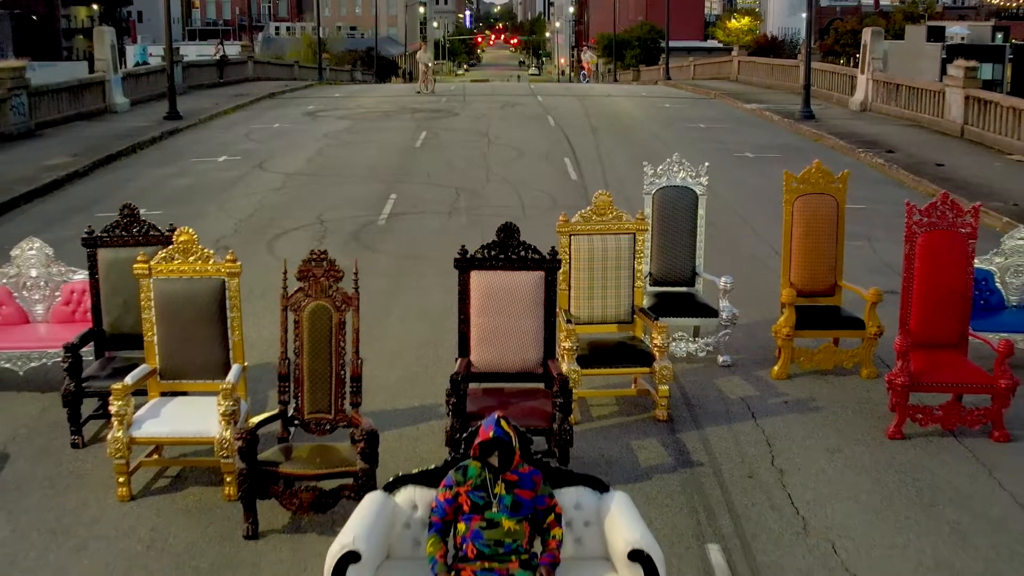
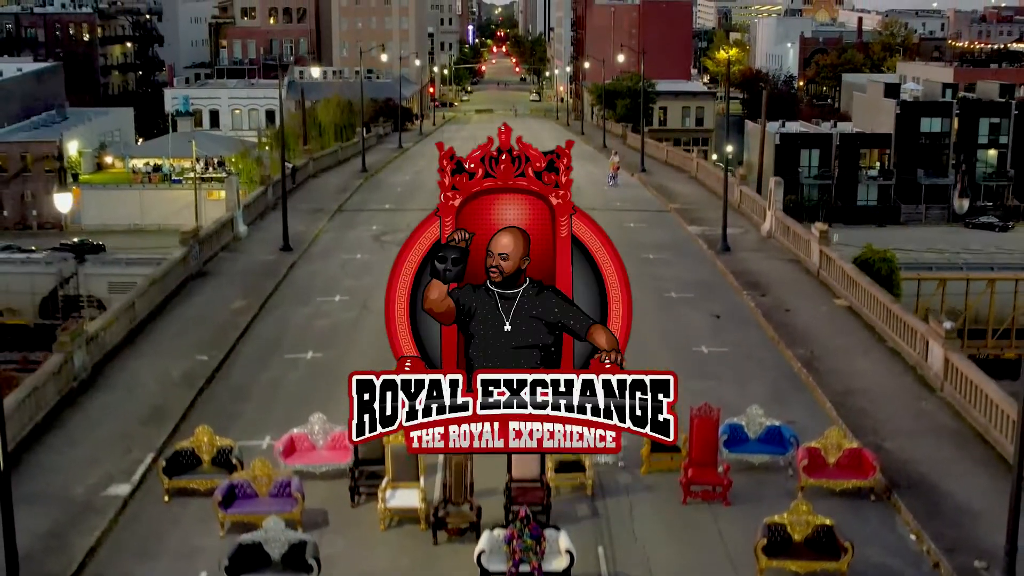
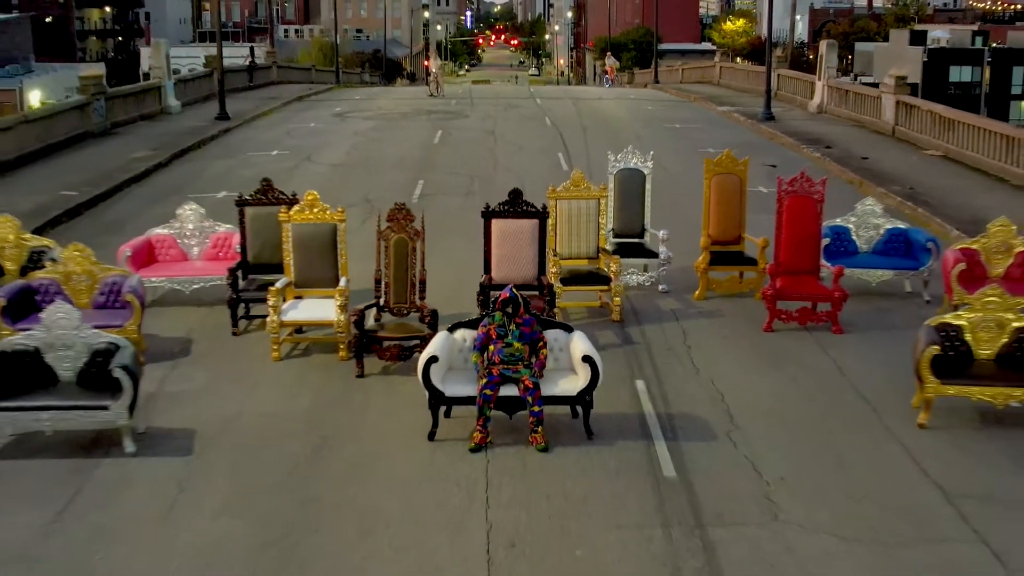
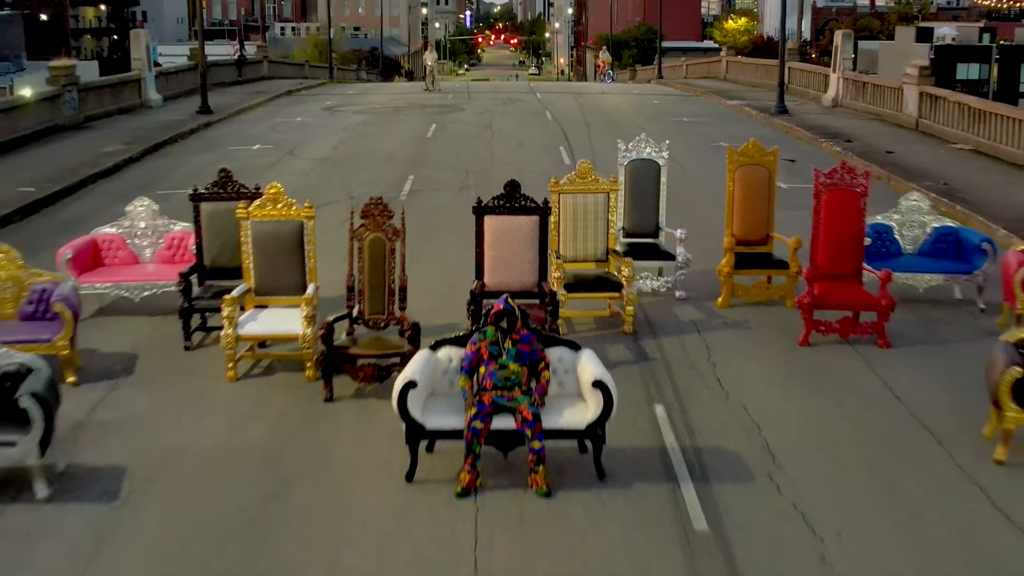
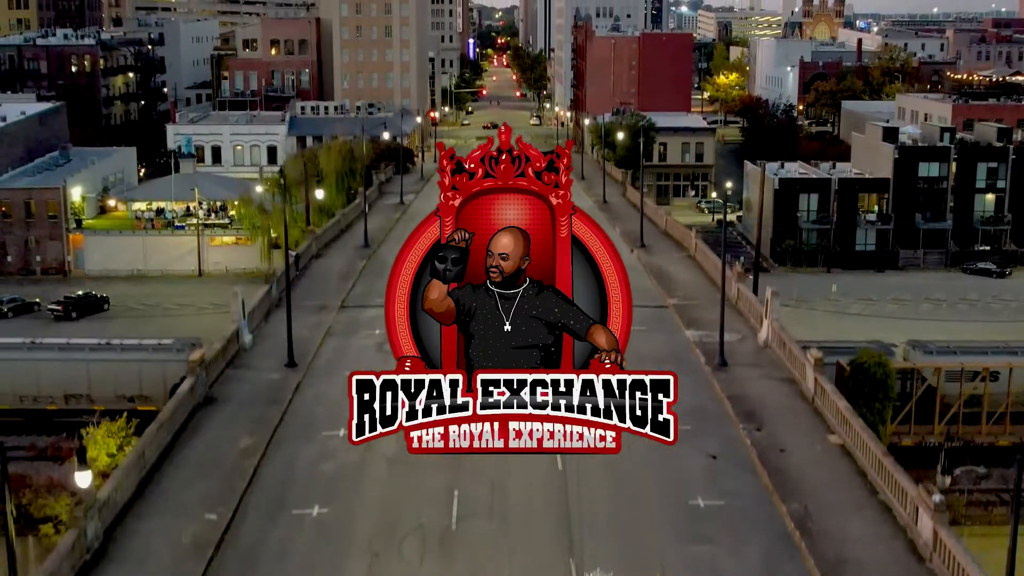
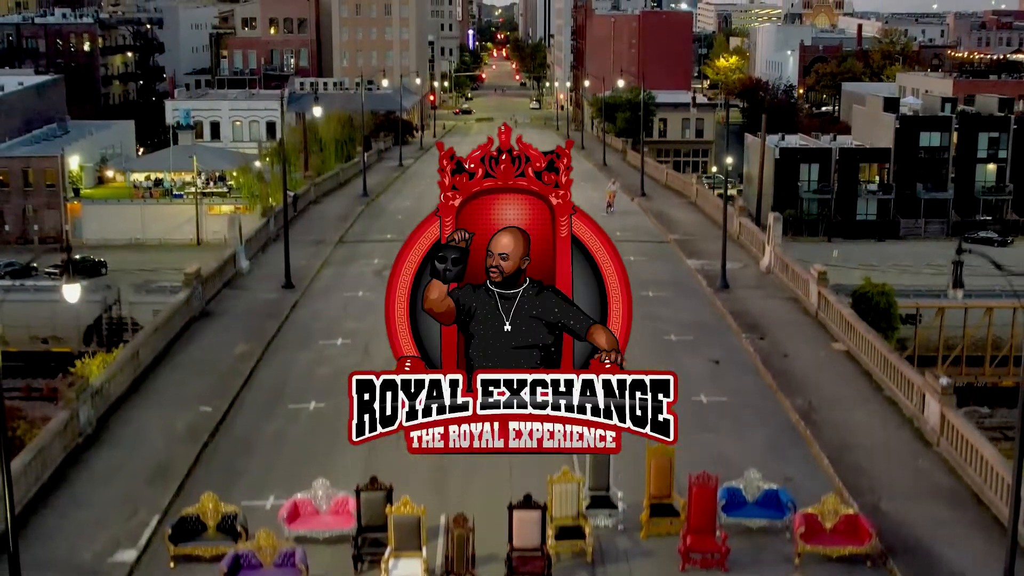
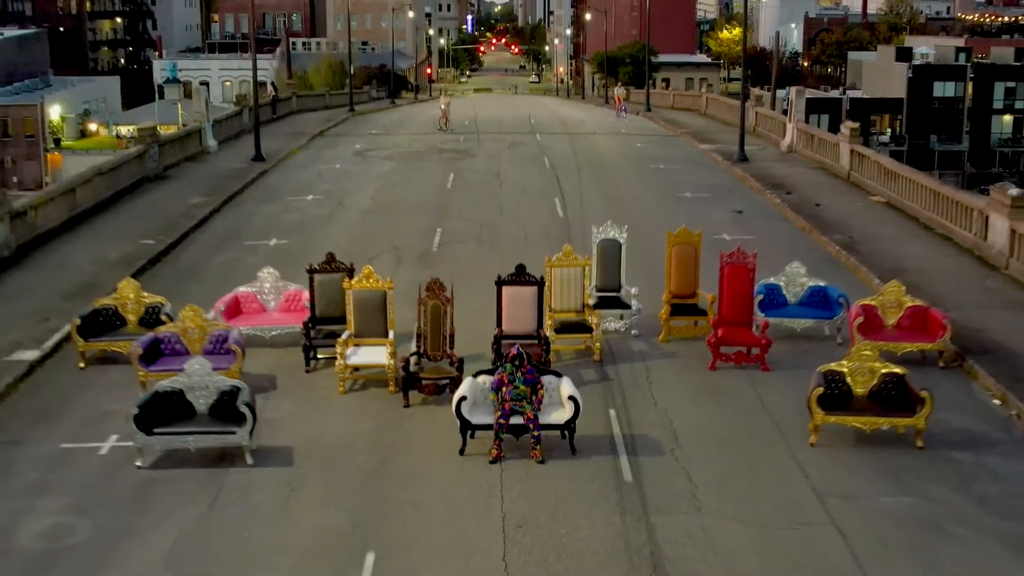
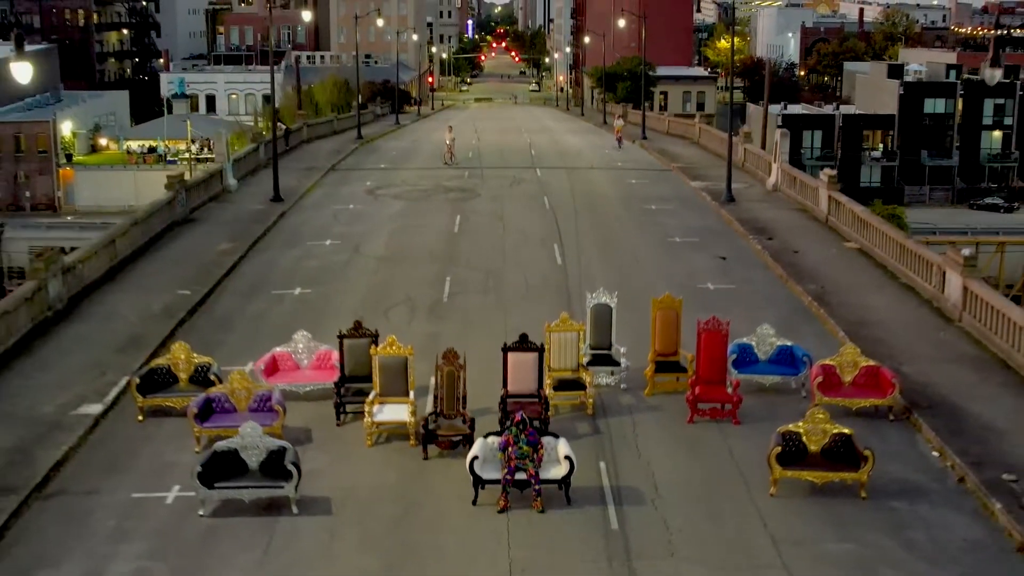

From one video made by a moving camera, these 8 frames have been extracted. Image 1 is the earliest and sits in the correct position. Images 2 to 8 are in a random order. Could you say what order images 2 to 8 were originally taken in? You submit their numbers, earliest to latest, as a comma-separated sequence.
4, 3, 7, 8, 2, 6, 5
